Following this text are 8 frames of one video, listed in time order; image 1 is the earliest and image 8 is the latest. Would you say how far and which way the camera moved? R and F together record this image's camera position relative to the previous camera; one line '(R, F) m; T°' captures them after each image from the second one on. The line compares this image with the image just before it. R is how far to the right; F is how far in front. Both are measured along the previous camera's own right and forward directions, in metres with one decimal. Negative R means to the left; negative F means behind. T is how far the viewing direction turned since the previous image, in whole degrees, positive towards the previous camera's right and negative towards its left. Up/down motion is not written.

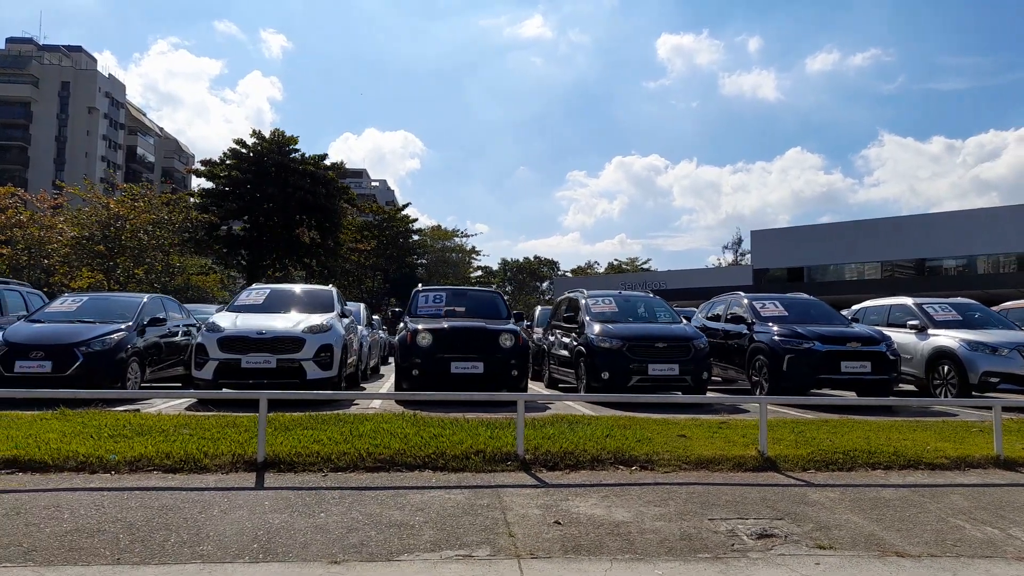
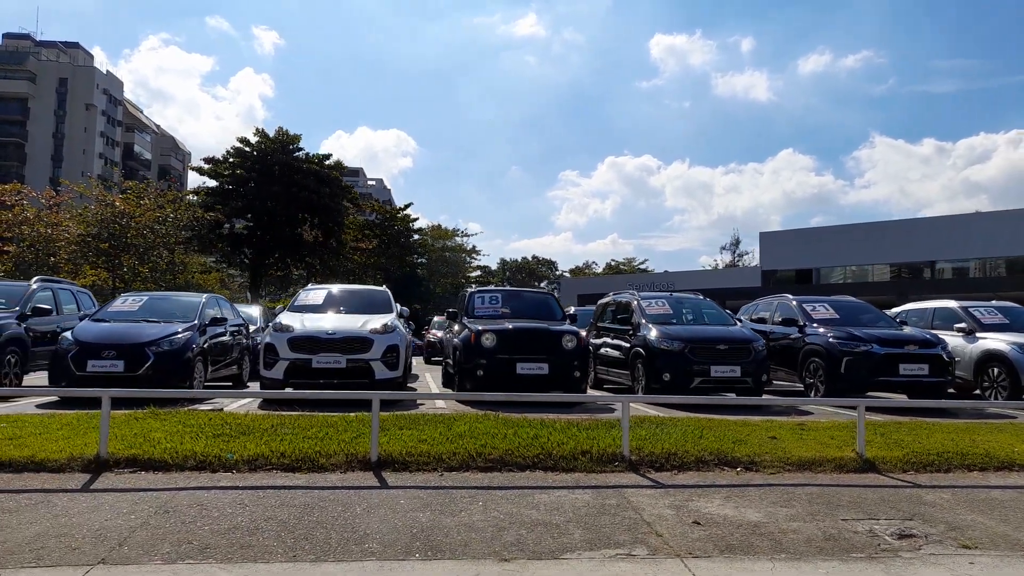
(-1.0, -0.1) m; 0°
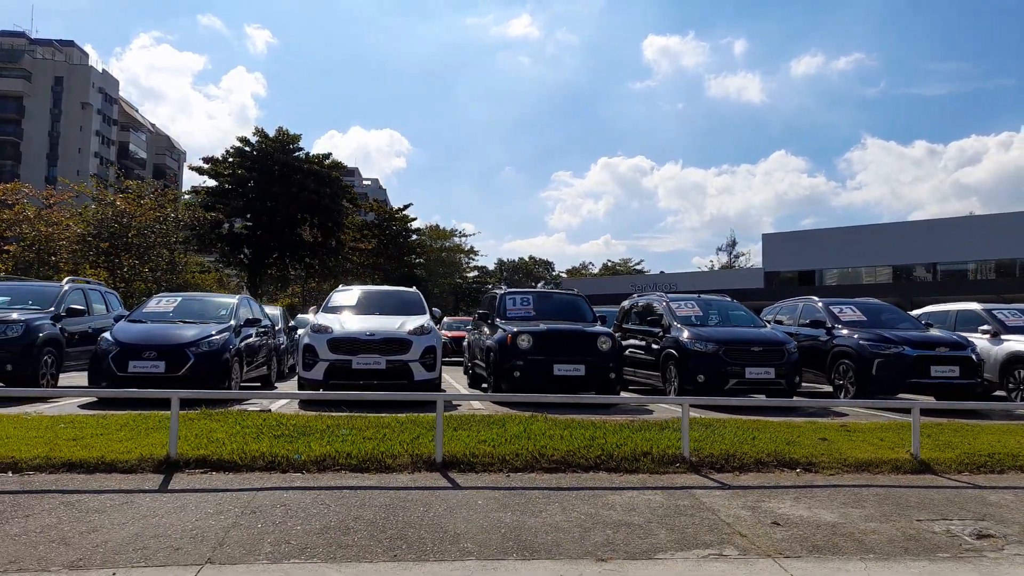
(-0.6, -0.1) m; 0°
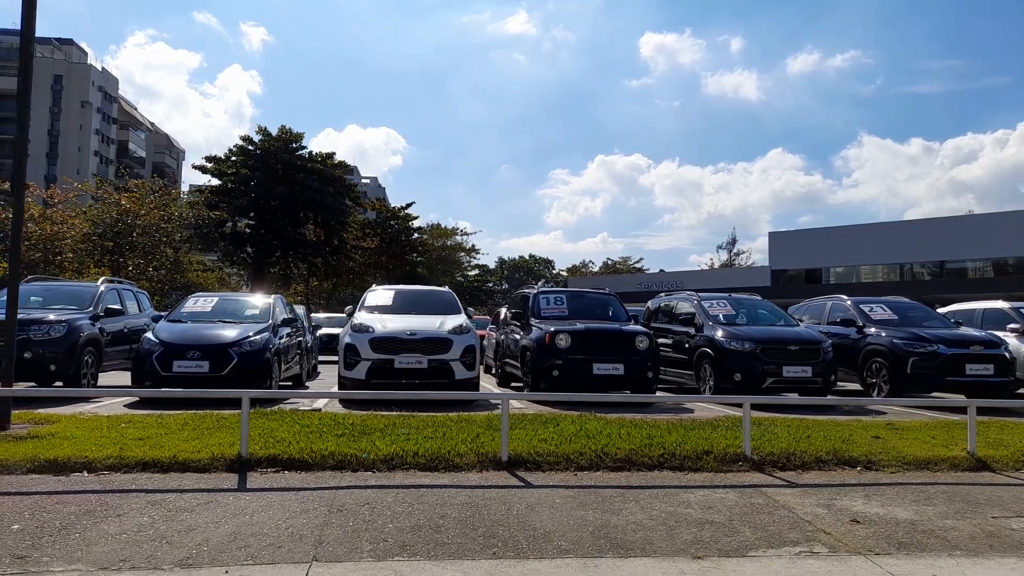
(-0.6, 0.0) m; 0°
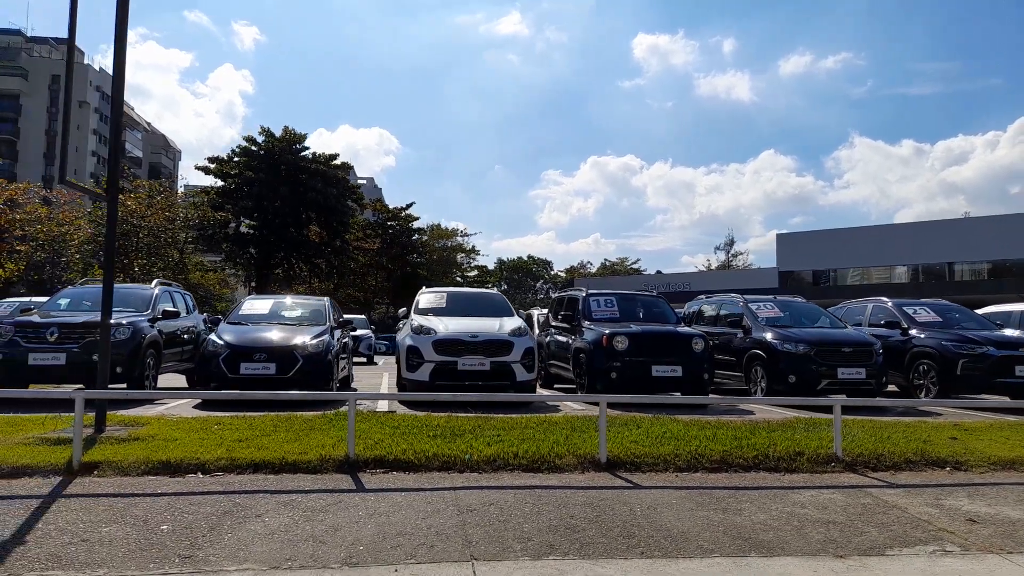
(-0.9, -0.1) m; 0°
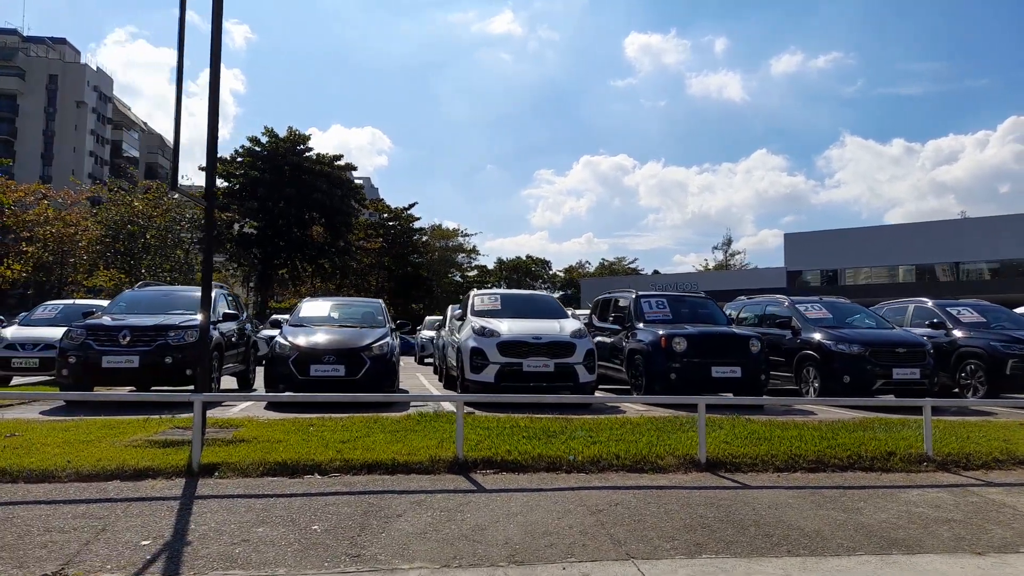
(-0.9, -0.1) m; 0°
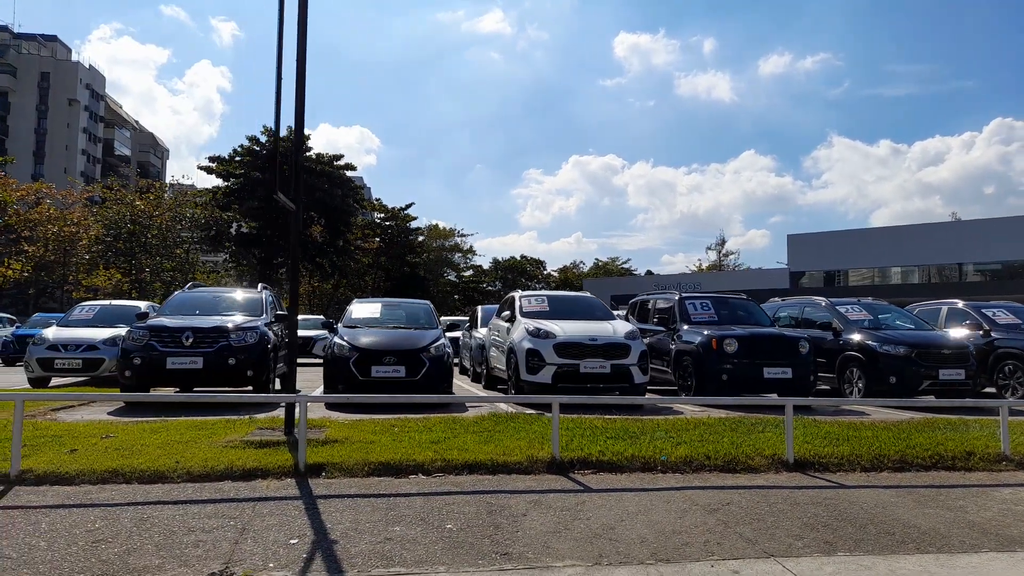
(-0.9, -0.1) m; +1°
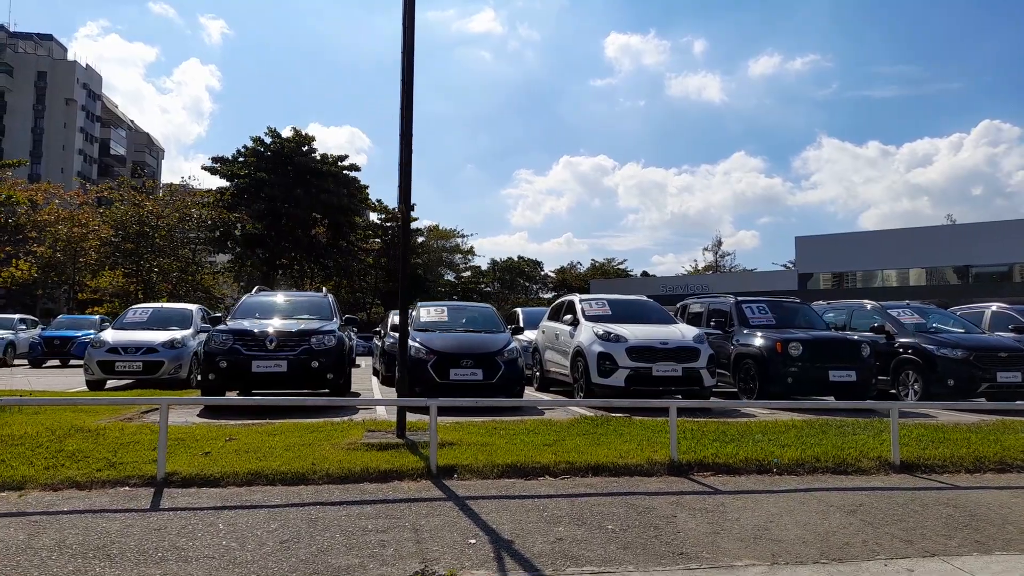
(-1.1, -0.1) m; 0°
